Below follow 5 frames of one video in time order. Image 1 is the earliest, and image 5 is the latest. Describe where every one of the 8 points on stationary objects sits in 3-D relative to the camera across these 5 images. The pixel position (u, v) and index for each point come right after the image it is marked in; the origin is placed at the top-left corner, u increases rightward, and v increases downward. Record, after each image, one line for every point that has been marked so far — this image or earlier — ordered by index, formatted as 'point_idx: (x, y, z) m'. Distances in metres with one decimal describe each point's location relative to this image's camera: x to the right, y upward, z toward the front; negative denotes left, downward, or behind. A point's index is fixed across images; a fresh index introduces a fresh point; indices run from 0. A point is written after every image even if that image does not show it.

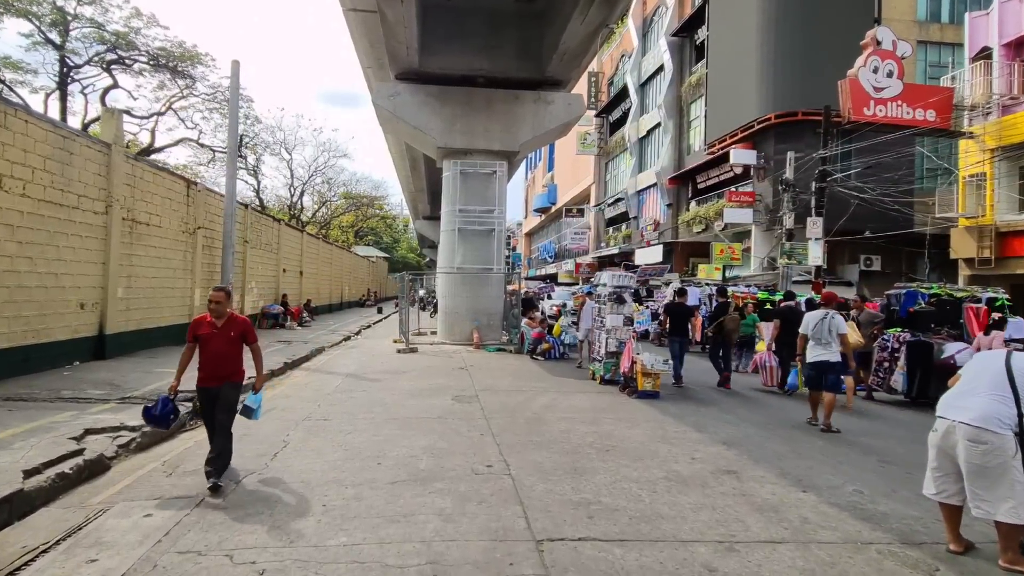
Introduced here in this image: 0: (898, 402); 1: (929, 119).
0: (+5.3, -1.5, +10.0) m
1: (+11.3, +4.6, +19.9) m
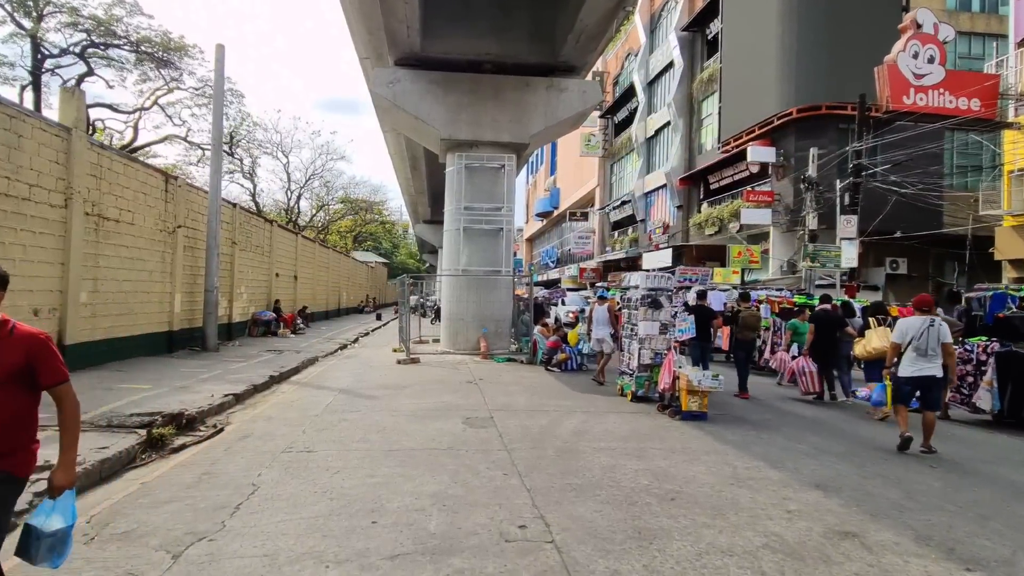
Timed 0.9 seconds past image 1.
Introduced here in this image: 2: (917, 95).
0: (+5.5, -1.6, +8.6) m
1: (+11.5, +4.5, +18.5) m
2: (+10.1, +4.8, +18.4) m
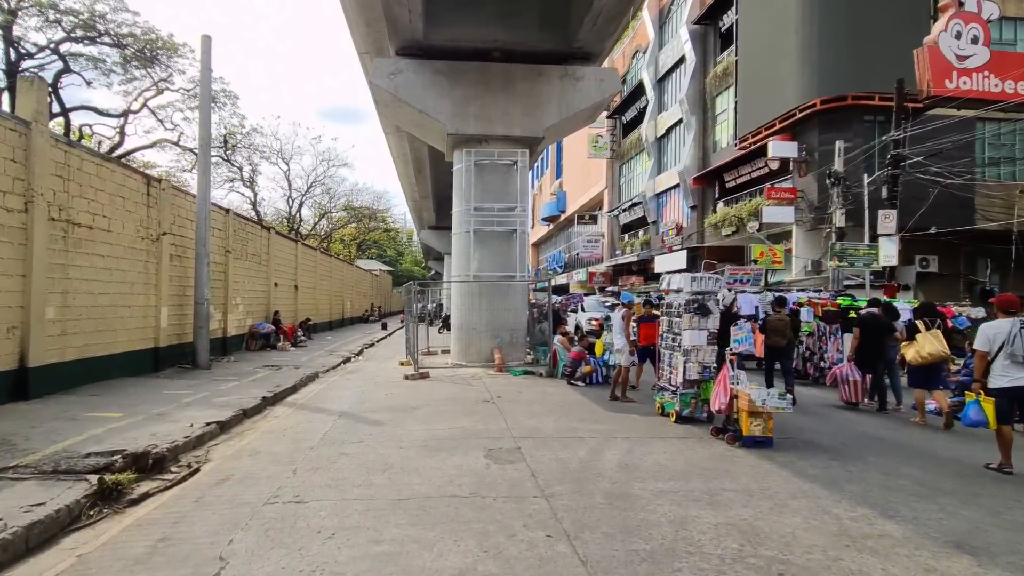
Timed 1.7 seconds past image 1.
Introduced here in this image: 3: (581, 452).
0: (+5.8, -1.5, +7.4) m
1: (+11.8, +4.6, +17.3) m
2: (+10.3, +4.8, +17.1) m
3: (+0.6, -1.4, +6.4) m
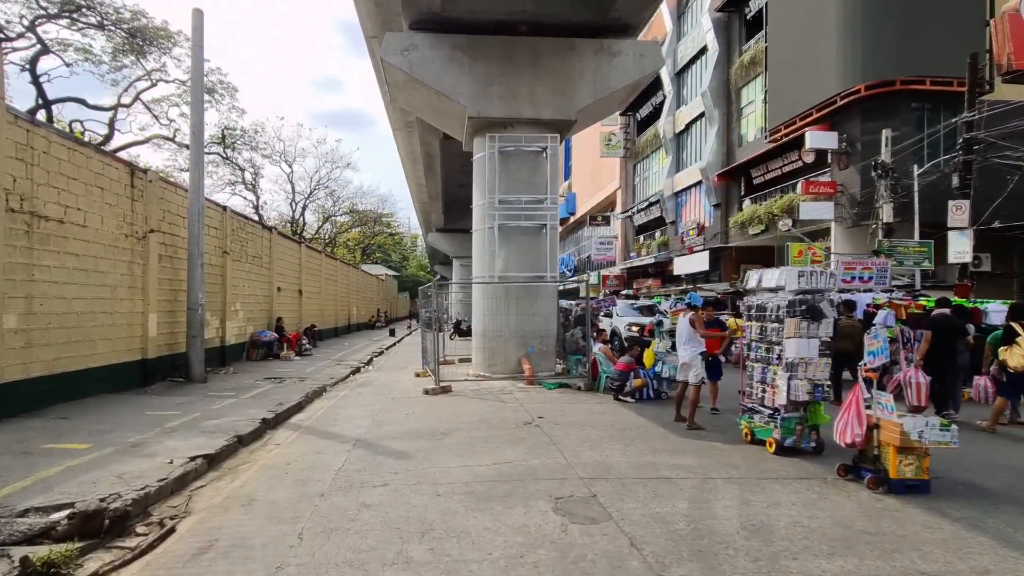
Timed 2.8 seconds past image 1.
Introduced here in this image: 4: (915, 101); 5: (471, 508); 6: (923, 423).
0: (+6.3, -1.5, +5.7) m
1: (+12.3, +4.6, +15.7) m
2: (+10.9, +4.9, +15.5) m
3: (+1.1, -1.4, +4.8) m
4: (+10.9, +5.1, +19.9) m
5: (-0.3, -1.4, +4.8) m
6: (+2.8, -0.9, +5.0) m
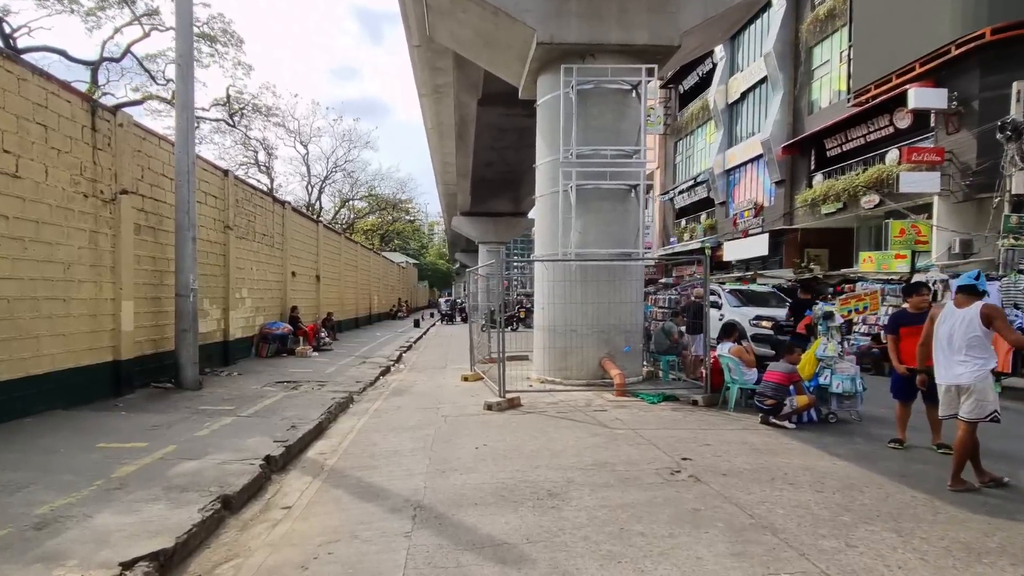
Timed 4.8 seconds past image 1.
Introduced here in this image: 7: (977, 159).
0: (+7.2, -1.3, +2.6) m
1: (+13.4, +4.9, +12.3) m
2: (+12.0, +5.1, +12.2) m
3: (+2.0, -1.3, +1.8) m
4: (+12.2, +5.4, +16.6) m
5: (+0.7, -1.3, +1.8) m
6: (+3.7, -0.7, +1.9) m
7: (+11.3, +3.2, +17.9) m
